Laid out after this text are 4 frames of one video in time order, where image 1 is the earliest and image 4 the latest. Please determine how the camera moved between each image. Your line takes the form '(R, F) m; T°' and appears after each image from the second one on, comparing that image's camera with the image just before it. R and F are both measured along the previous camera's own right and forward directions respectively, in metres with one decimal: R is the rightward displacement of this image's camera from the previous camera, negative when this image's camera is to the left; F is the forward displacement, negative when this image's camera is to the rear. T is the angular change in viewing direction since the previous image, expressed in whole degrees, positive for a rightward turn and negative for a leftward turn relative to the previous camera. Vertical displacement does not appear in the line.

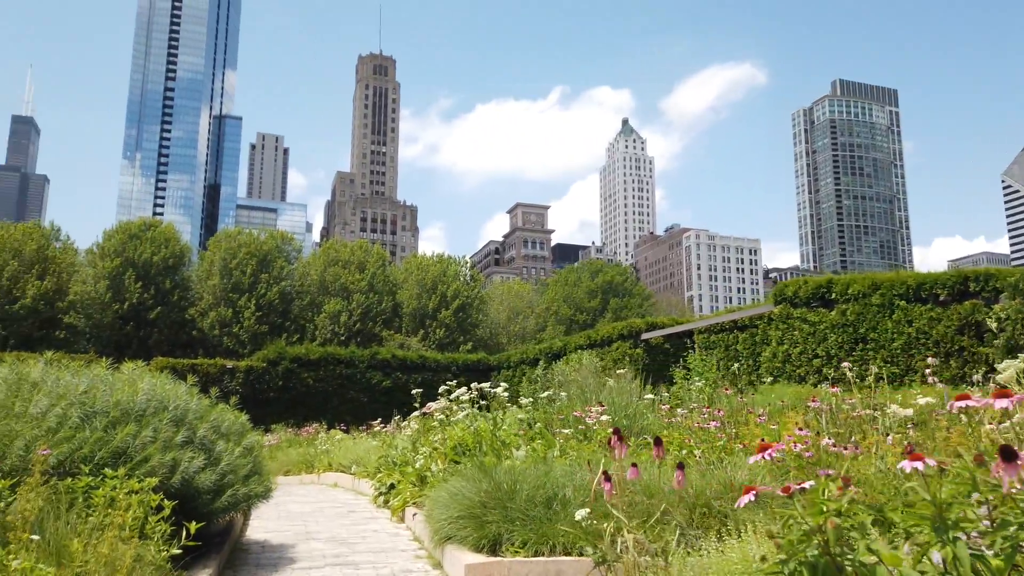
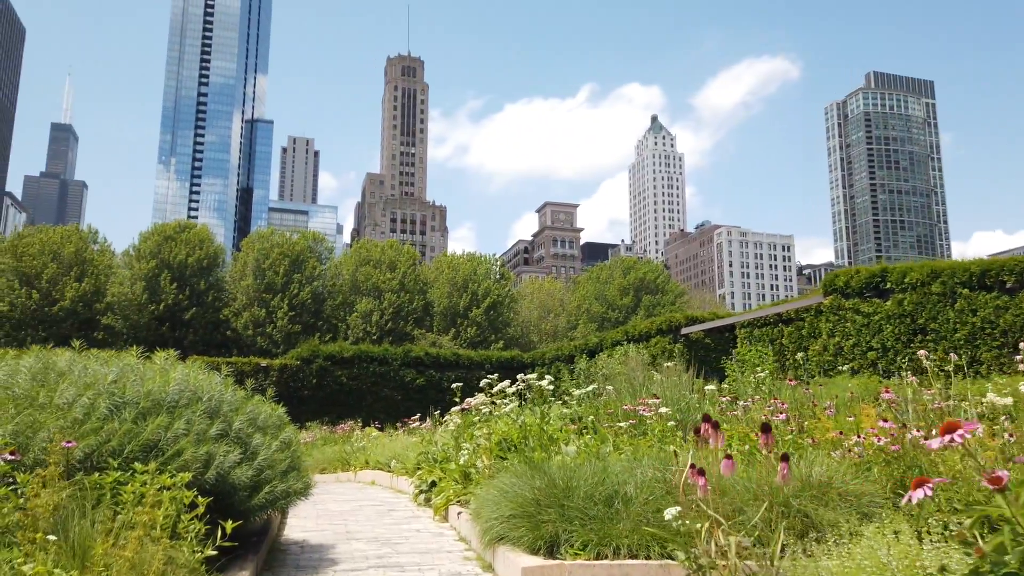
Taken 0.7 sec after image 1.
(-0.2, +0.4) m; -3°
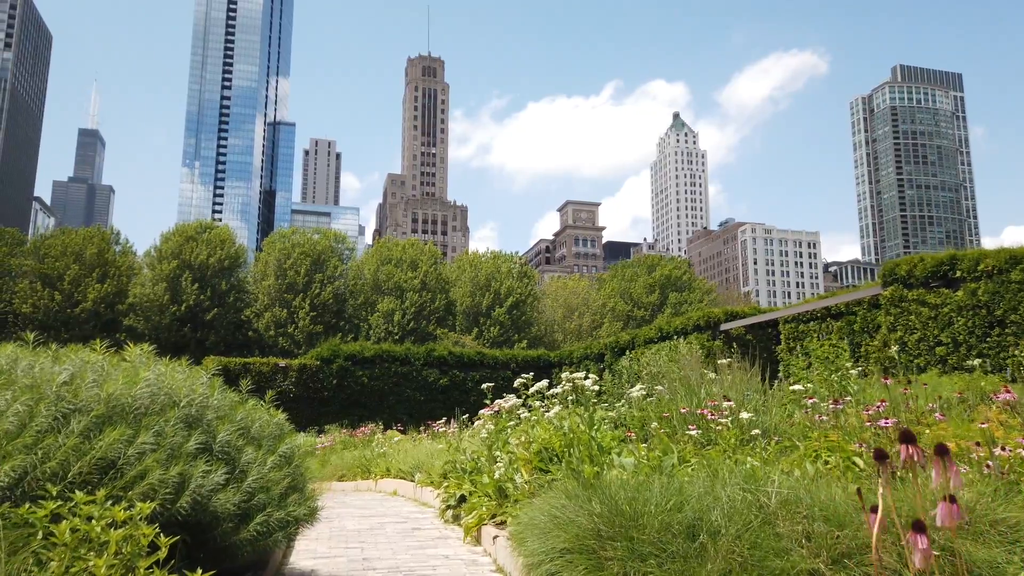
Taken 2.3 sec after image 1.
(-0.2, +0.9) m; -2°
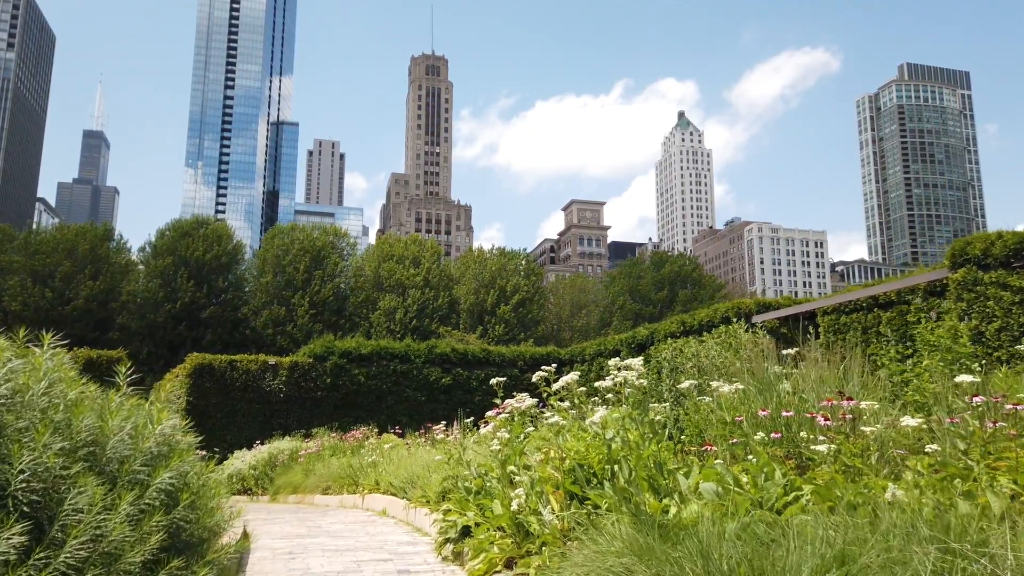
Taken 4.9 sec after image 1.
(-0.1, +1.5) m; 0°
